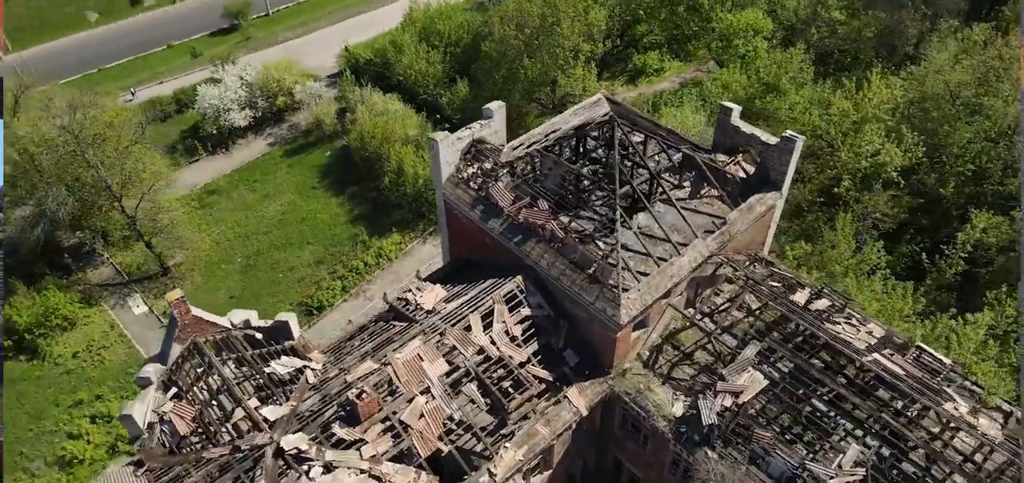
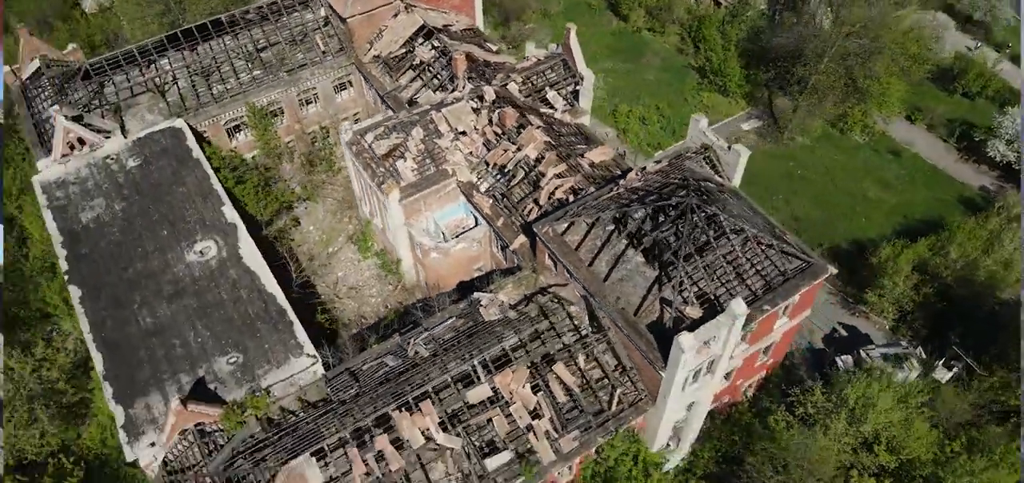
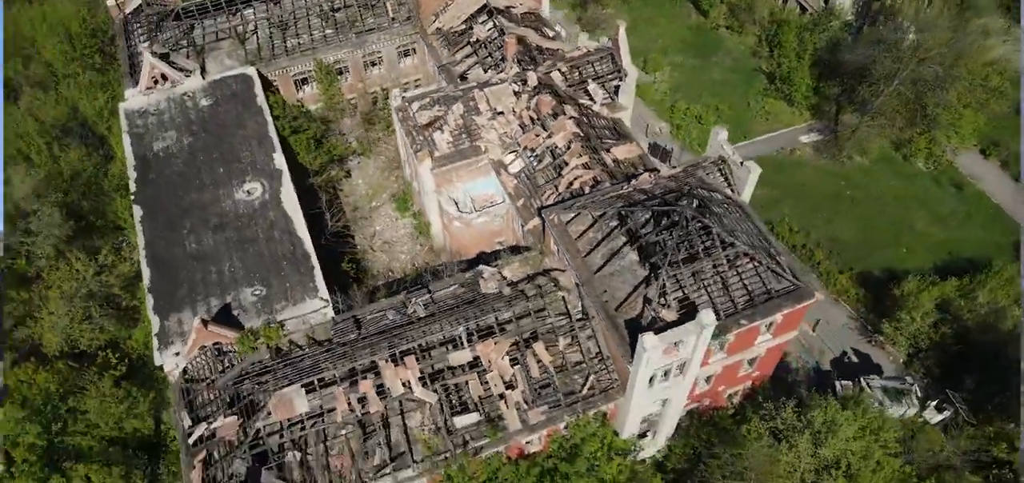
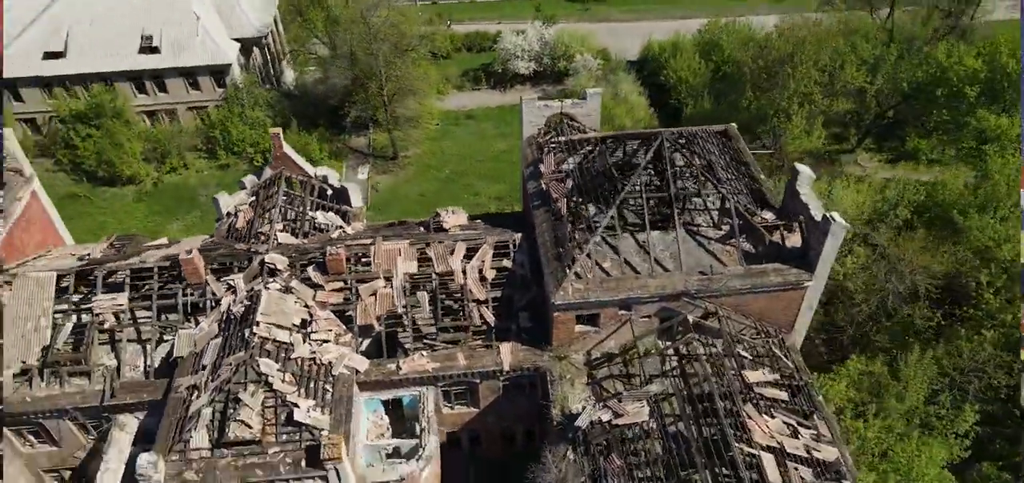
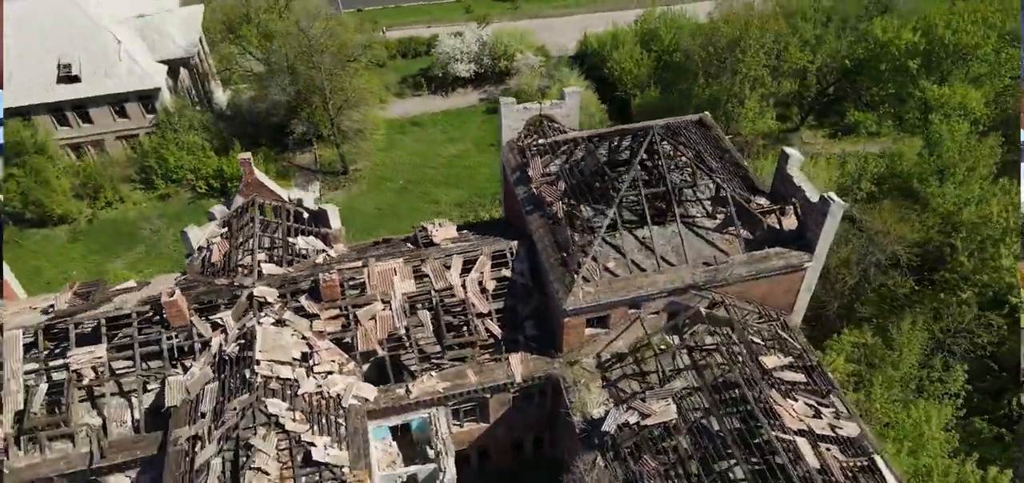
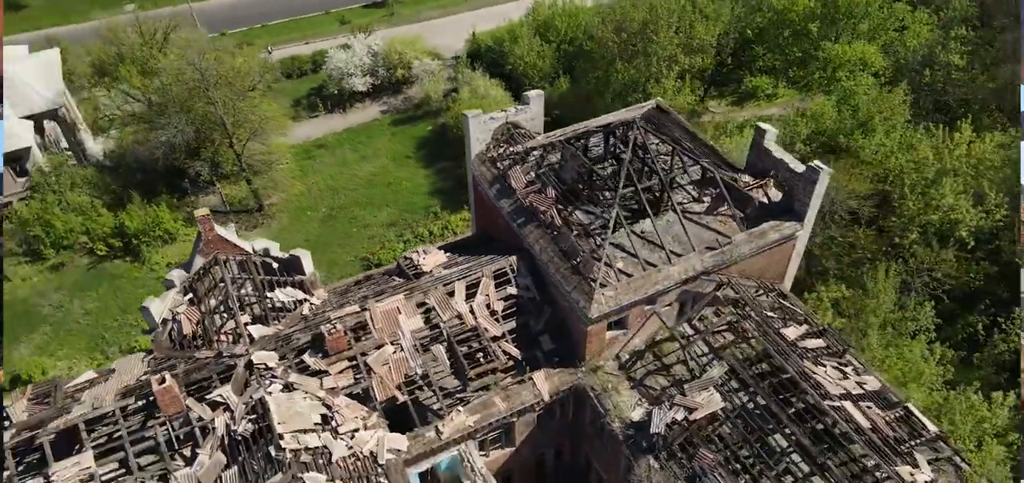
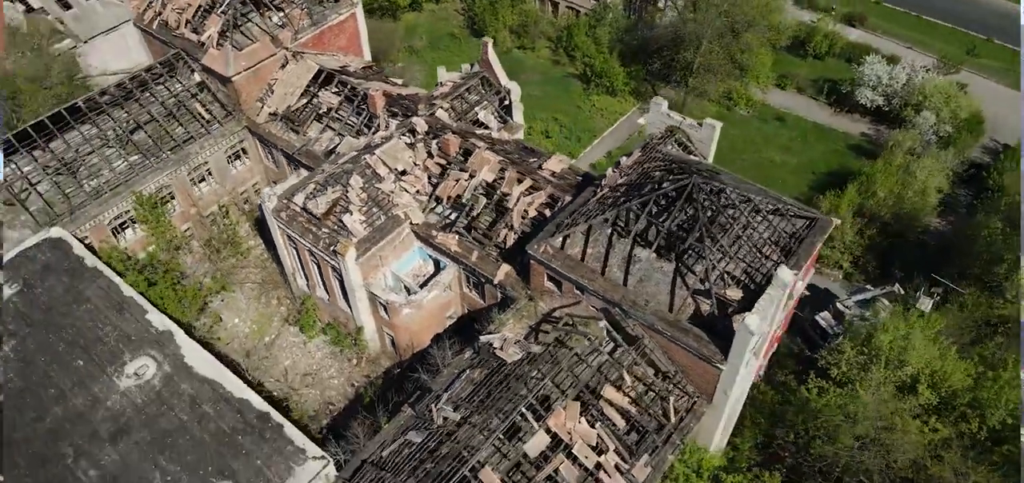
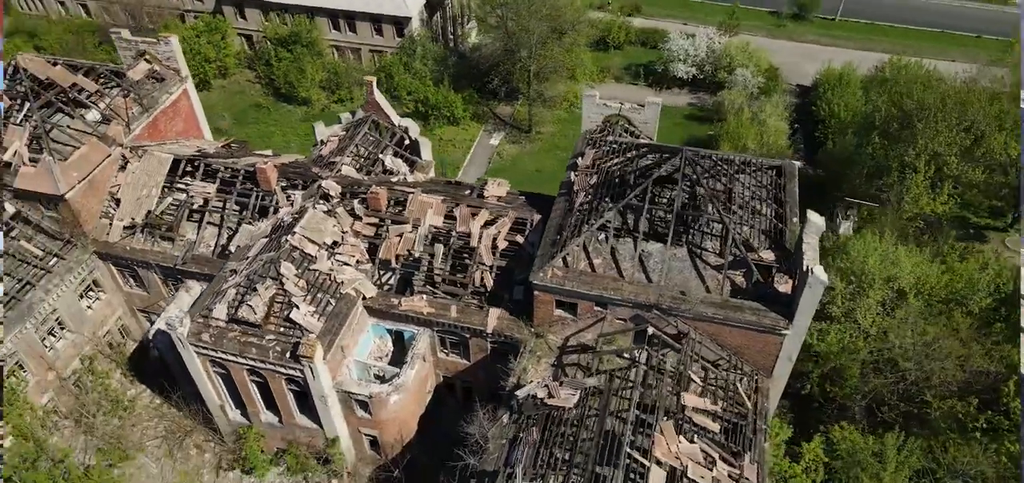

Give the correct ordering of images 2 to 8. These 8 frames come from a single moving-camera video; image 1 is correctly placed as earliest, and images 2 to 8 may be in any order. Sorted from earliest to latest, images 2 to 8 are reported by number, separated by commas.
6, 5, 4, 8, 7, 2, 3
